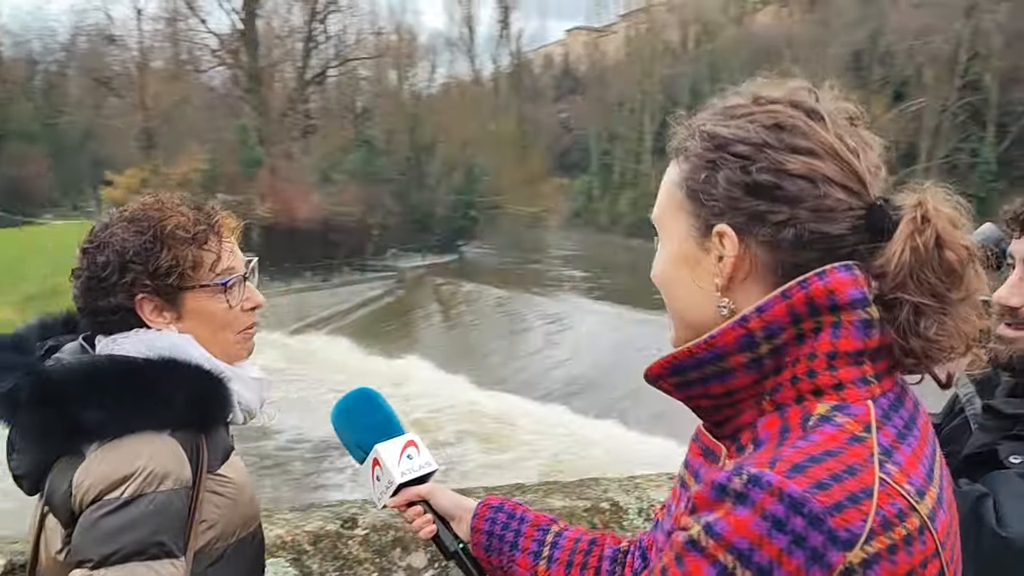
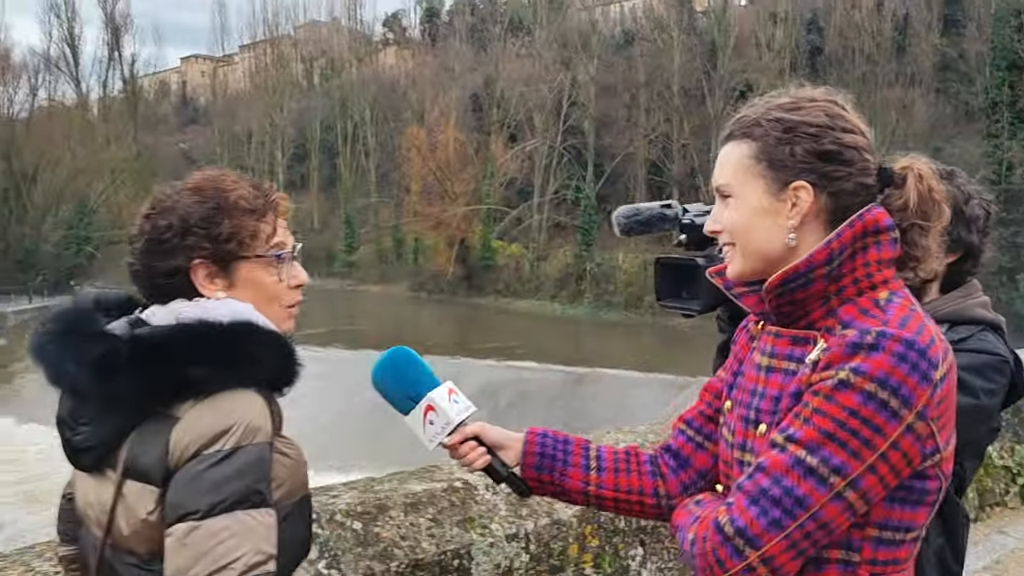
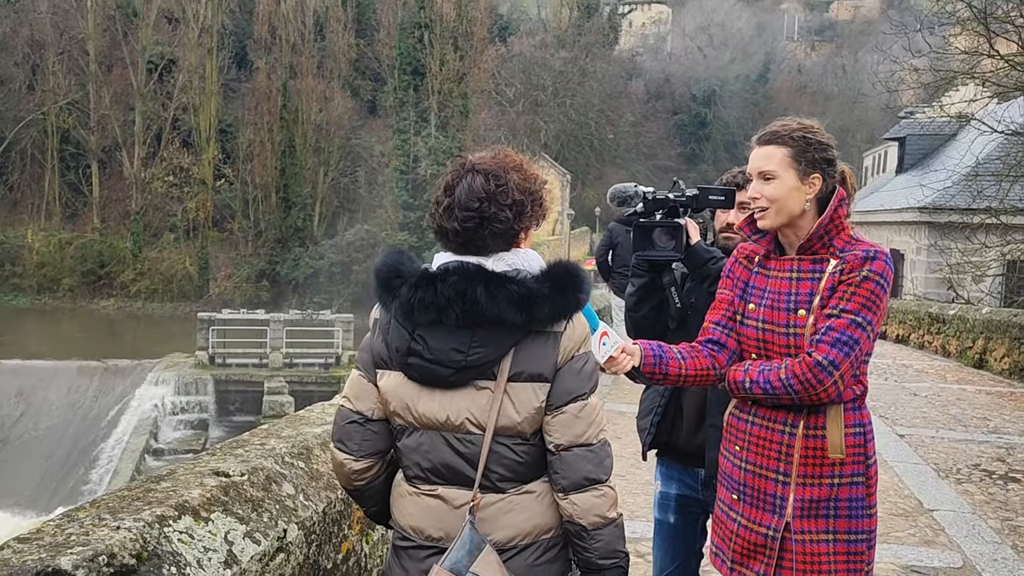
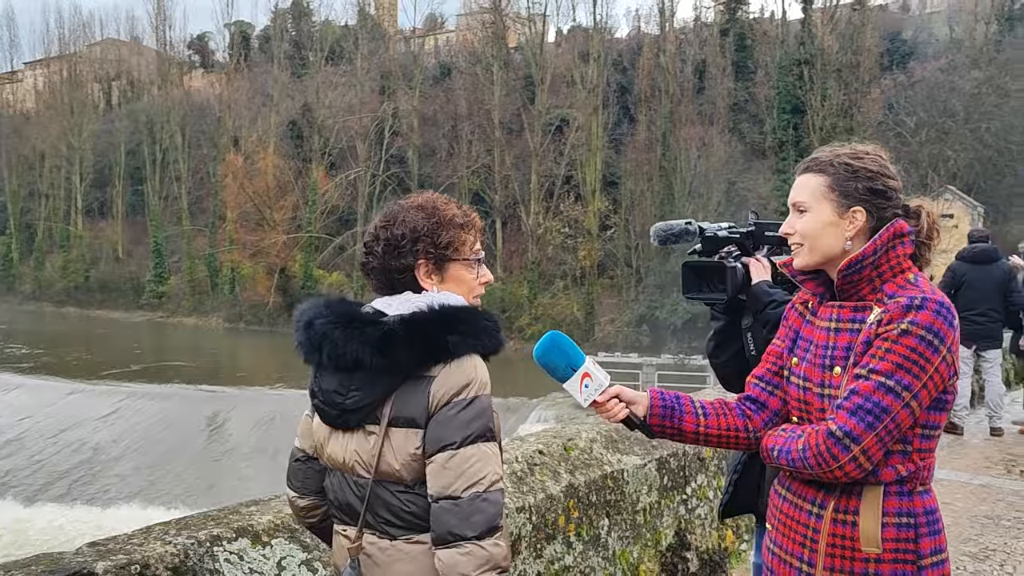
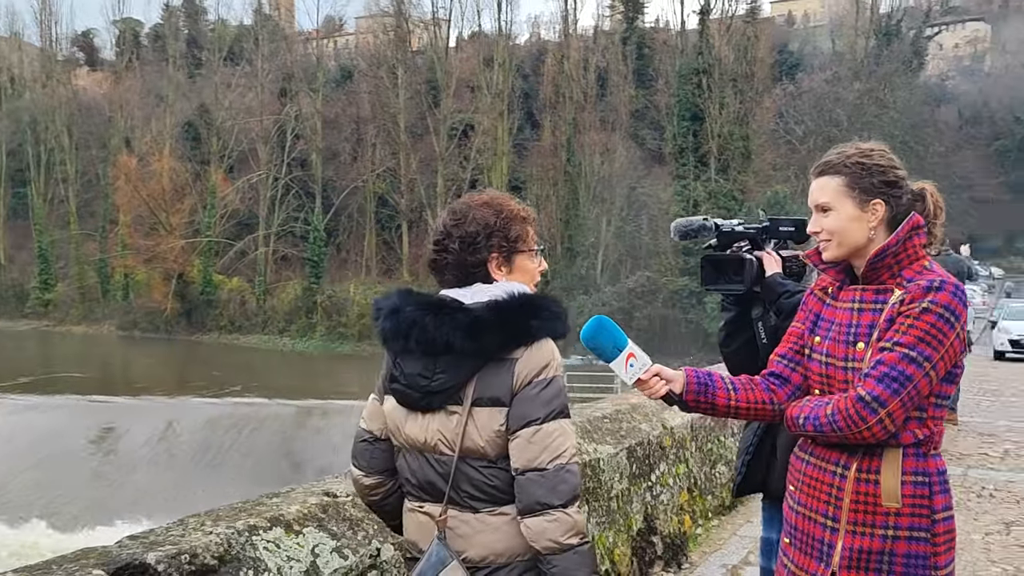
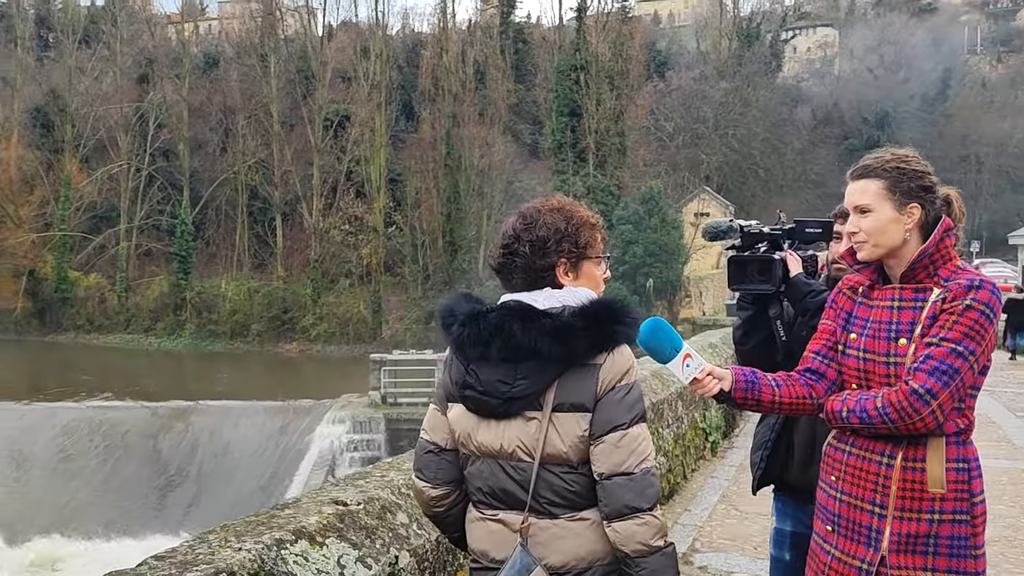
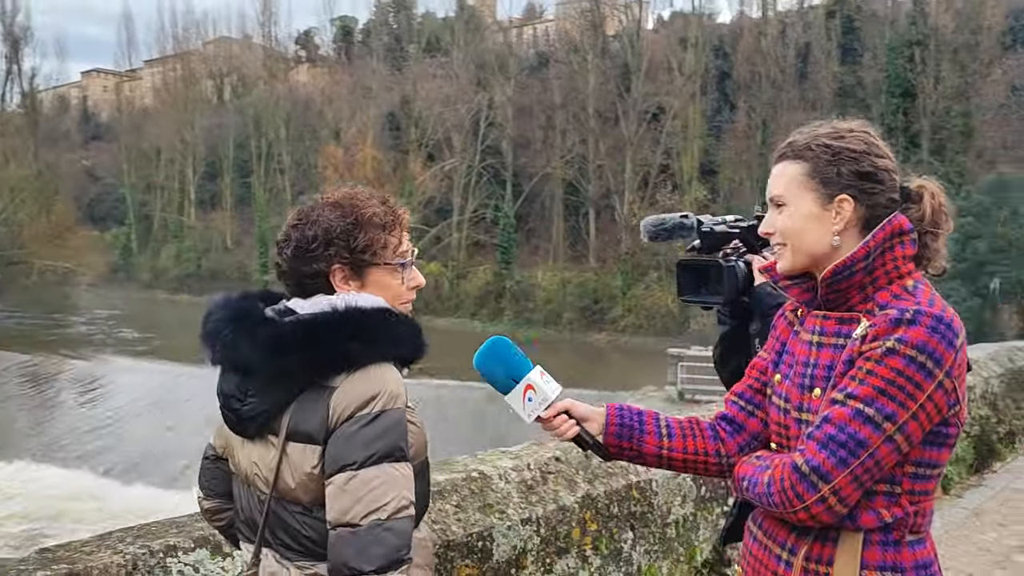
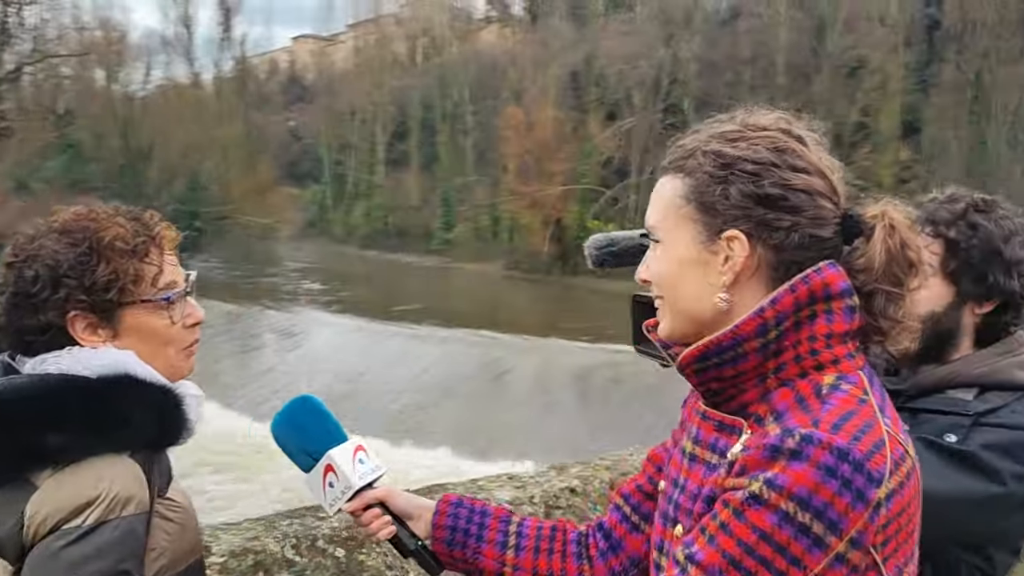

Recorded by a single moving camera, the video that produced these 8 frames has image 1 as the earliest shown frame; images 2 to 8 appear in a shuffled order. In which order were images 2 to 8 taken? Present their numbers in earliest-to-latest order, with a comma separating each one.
8, 2, 7, 4, 5, 6, 3
